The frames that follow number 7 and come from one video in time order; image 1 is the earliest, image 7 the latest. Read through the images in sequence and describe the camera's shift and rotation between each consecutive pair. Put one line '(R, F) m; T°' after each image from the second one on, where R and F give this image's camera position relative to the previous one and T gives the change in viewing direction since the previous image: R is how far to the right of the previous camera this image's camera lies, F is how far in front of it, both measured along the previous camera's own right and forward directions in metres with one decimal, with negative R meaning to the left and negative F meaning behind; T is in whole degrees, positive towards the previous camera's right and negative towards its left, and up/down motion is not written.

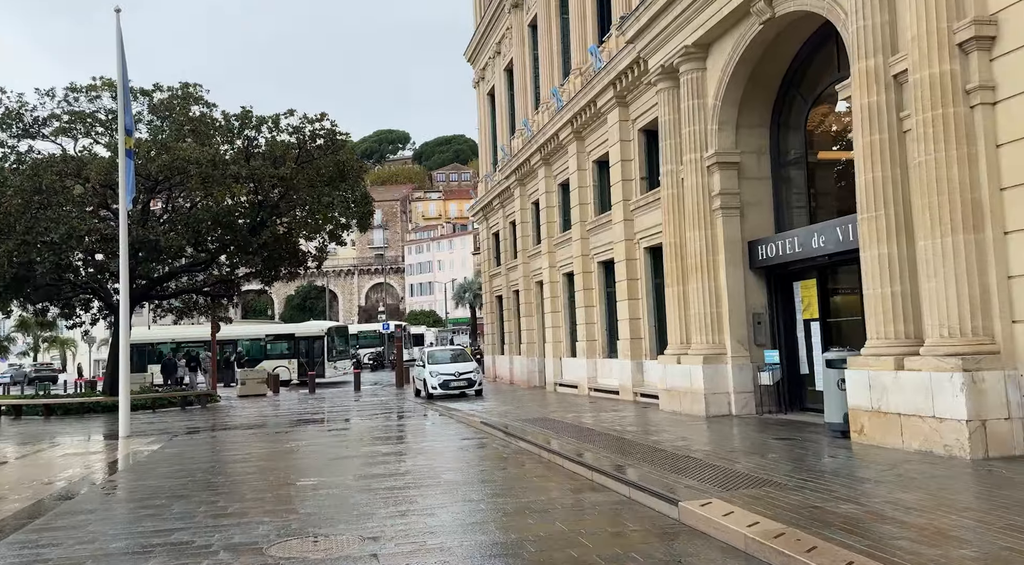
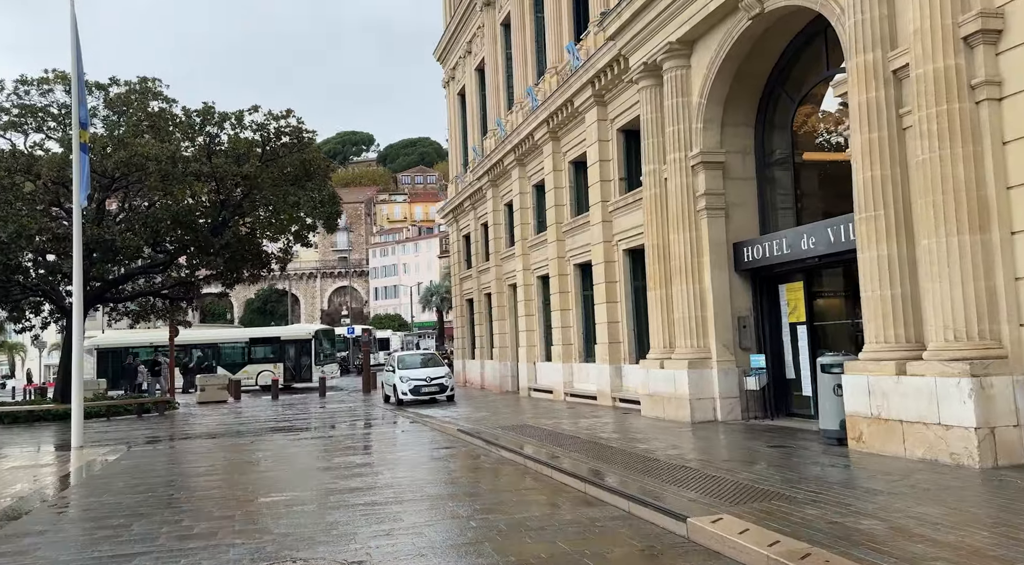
(-0.2, +0.4) m; +2°
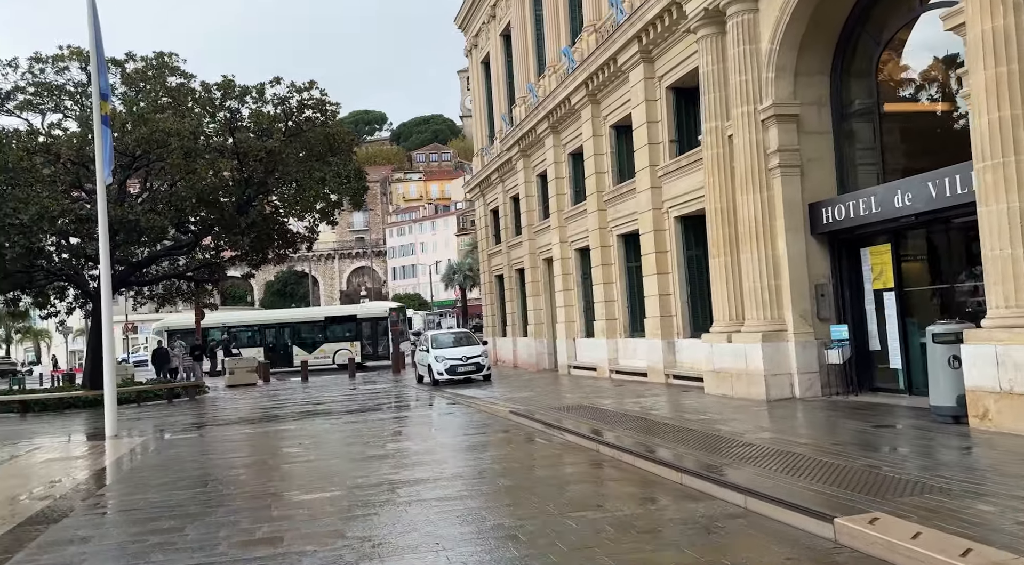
(-0.5, +0.8) m; -1°
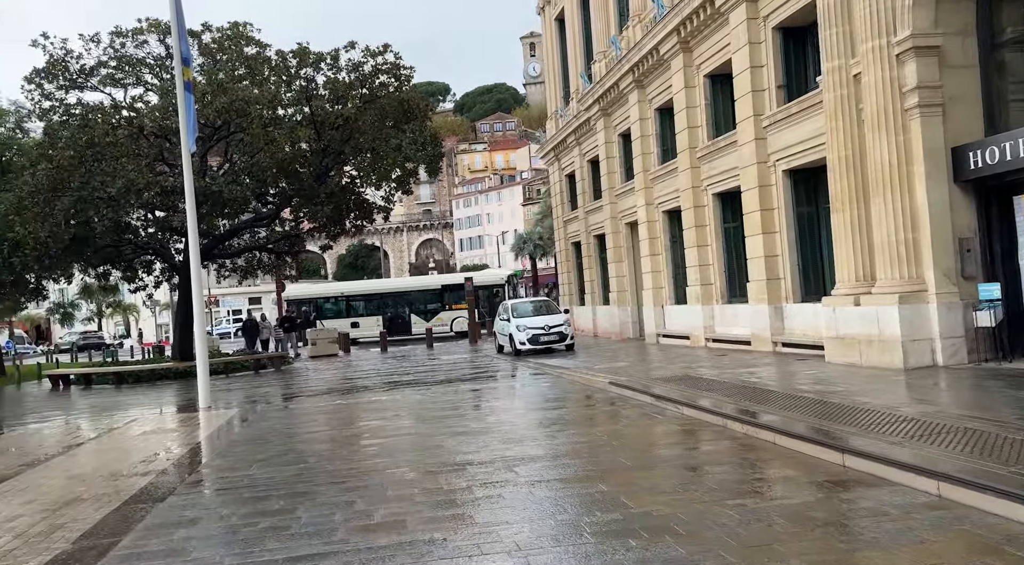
(-0.4, +0.7) m; -4°
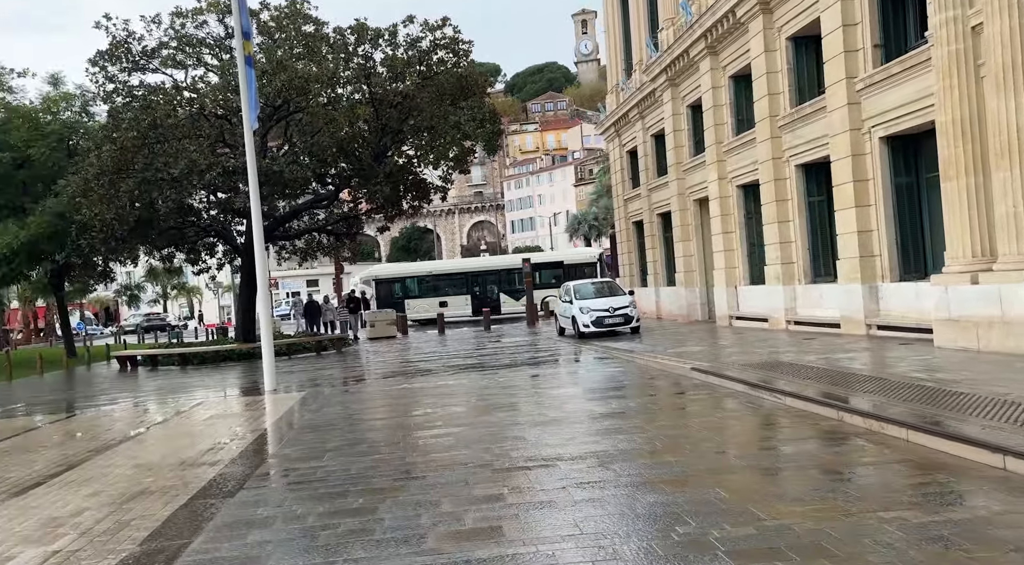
(-0.3, +0.7) m; -3°
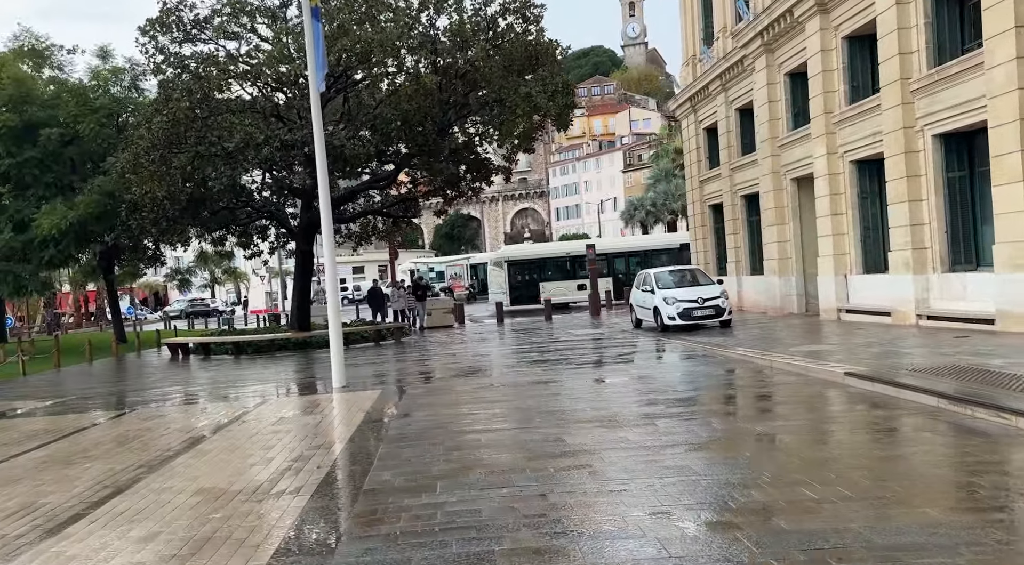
(-0.8, +2.0) m; -2°
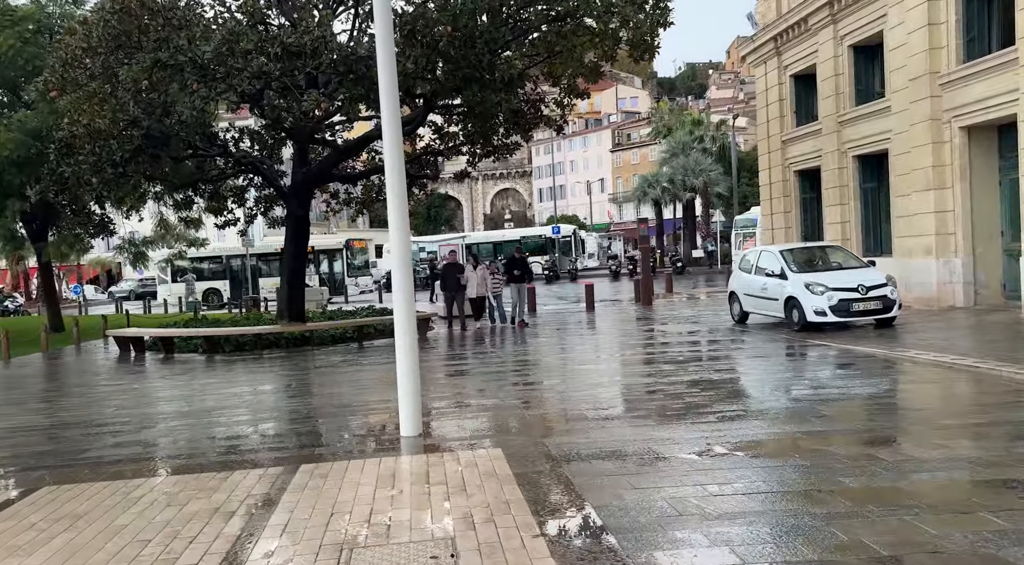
(-2.0, +6.6) m; +2°
